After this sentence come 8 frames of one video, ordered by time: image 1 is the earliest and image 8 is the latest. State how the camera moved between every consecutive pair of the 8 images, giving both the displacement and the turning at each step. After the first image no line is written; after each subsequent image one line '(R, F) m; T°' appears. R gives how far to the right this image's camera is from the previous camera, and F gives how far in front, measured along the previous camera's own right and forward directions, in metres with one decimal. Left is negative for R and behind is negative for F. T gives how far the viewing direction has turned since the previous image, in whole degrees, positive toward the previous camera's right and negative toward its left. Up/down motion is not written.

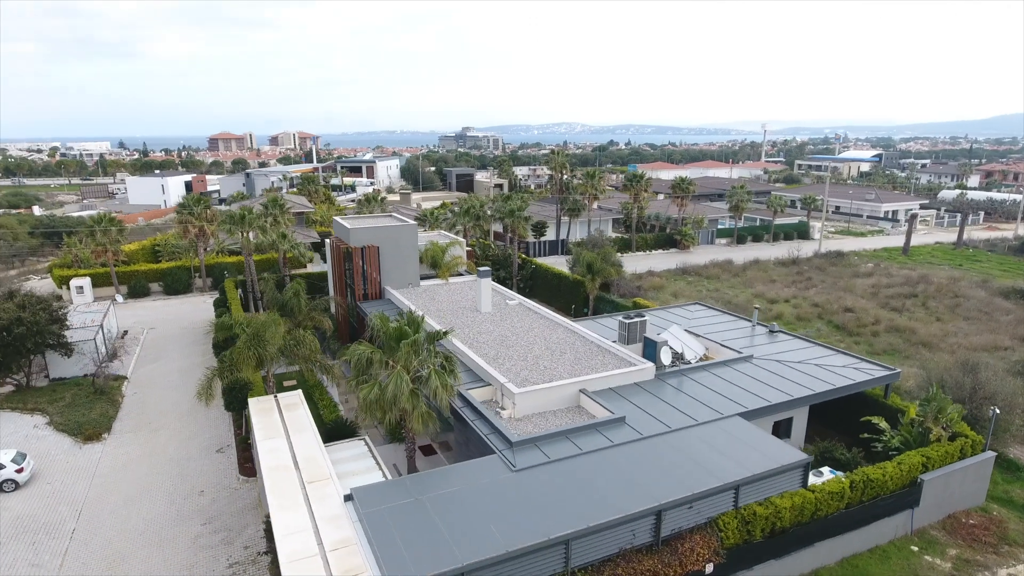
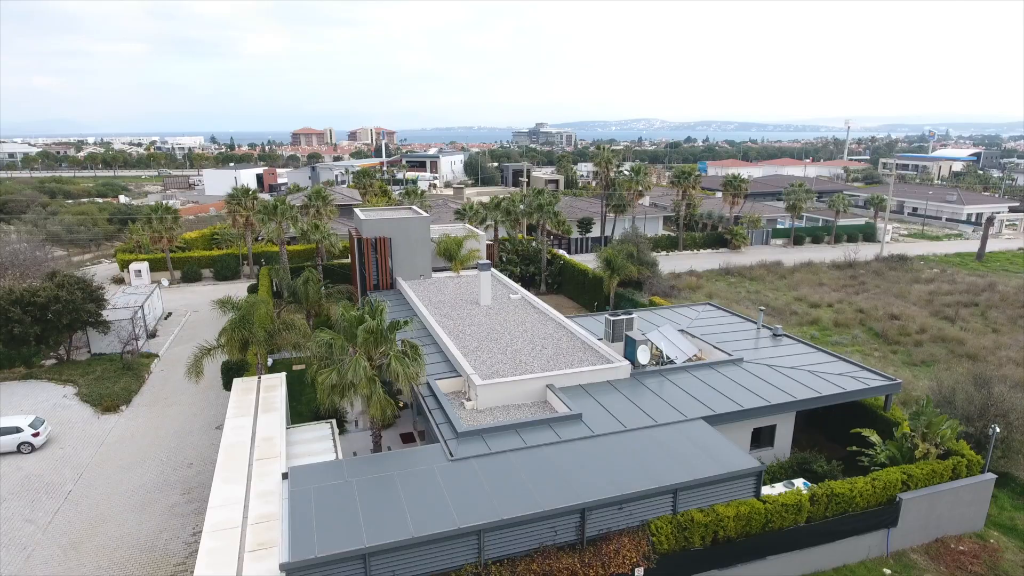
(+2.5, +0.1) m; -7°
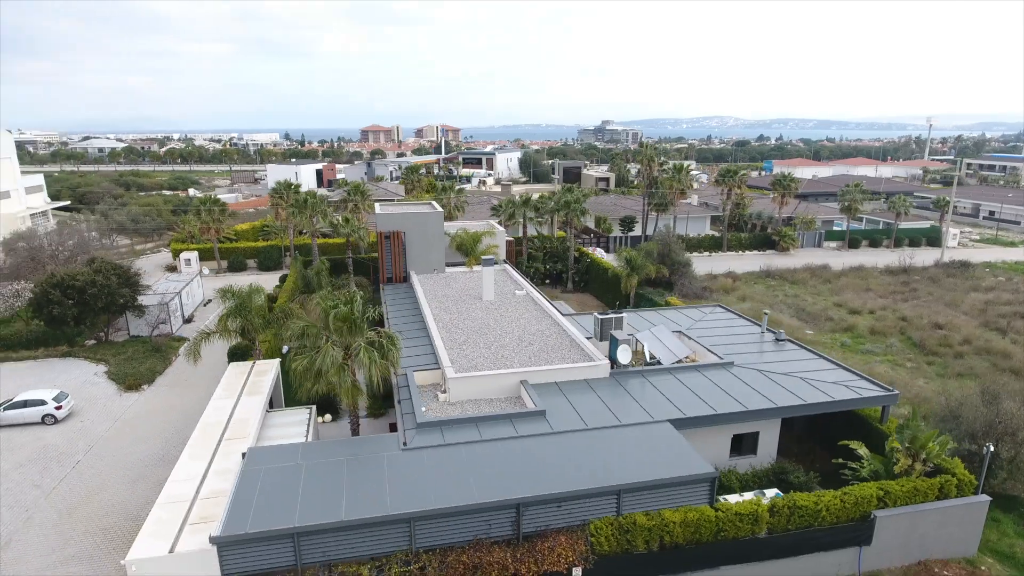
(+2.2, +0.1) m; -6°
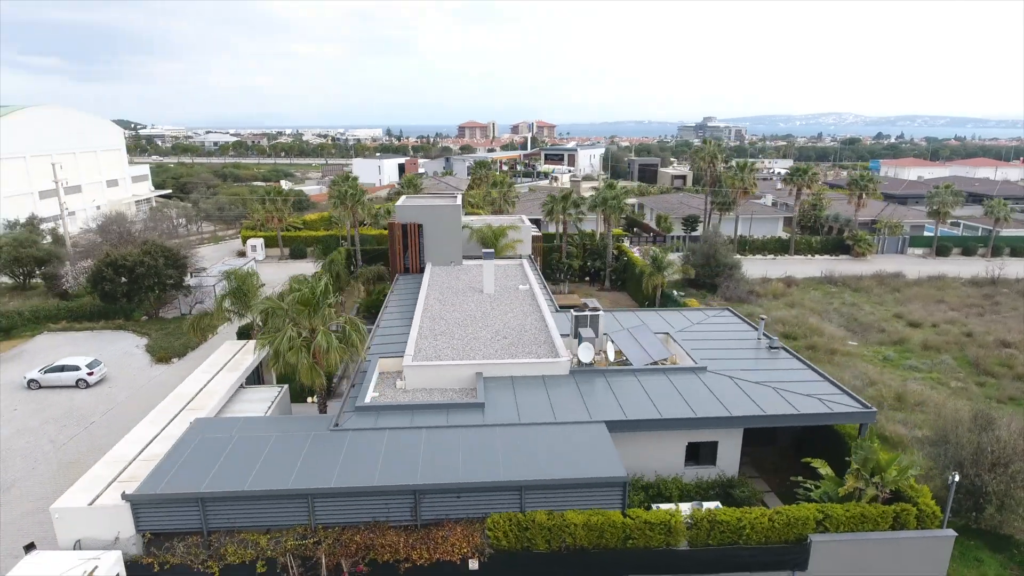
(+3.4, +0.2) m; -9°
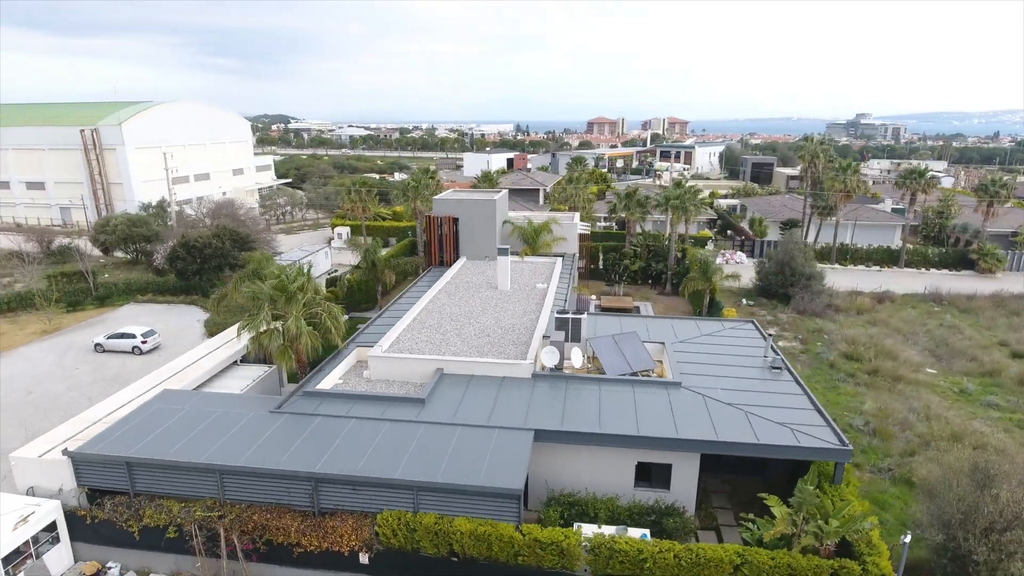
(+3.9, +0.8) m; -12°
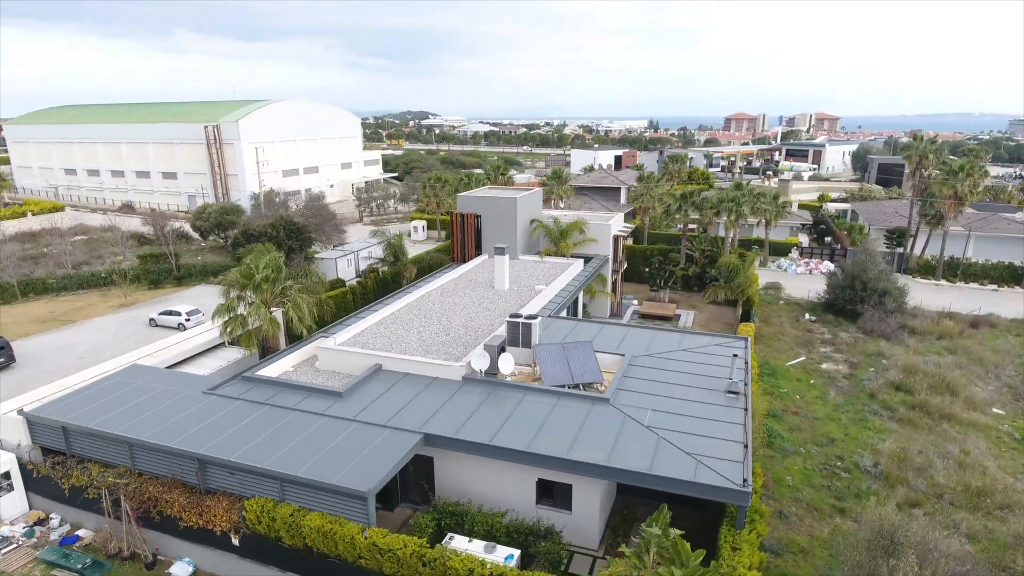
(+4.6, +0.9) m; -12°
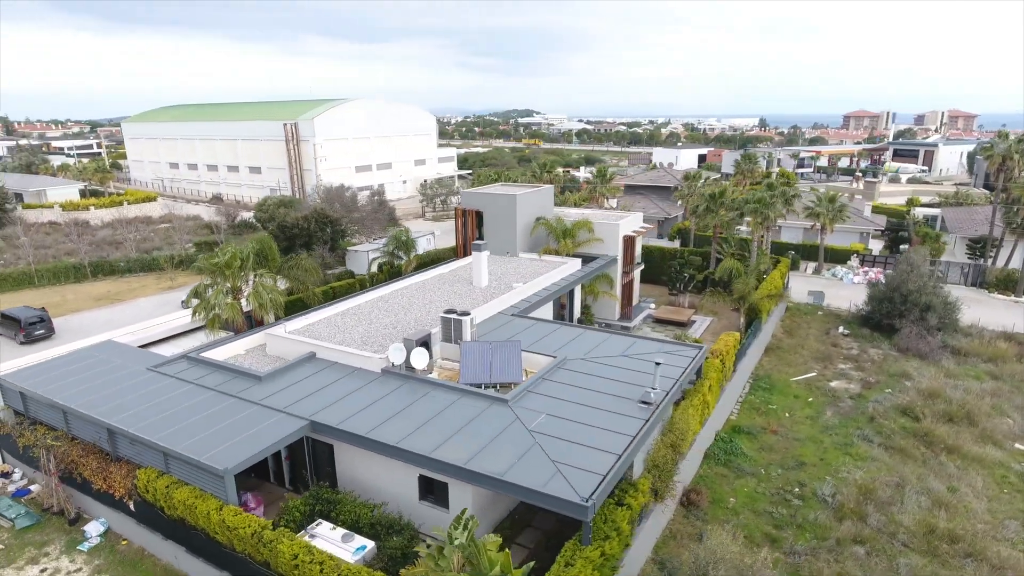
(+4.3, +0.5) m; -9°
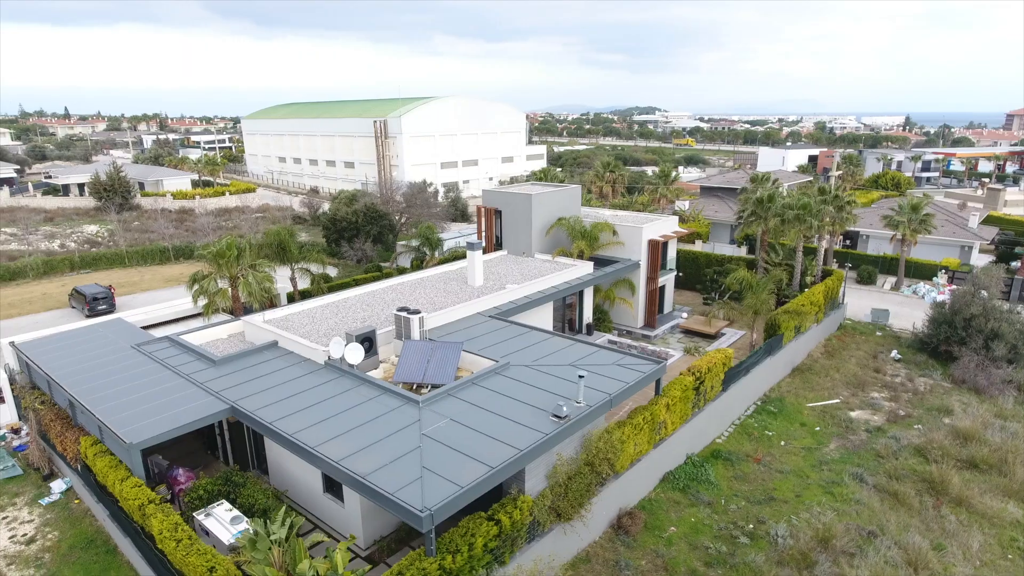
(+4.1, +0.7) m; -11°
